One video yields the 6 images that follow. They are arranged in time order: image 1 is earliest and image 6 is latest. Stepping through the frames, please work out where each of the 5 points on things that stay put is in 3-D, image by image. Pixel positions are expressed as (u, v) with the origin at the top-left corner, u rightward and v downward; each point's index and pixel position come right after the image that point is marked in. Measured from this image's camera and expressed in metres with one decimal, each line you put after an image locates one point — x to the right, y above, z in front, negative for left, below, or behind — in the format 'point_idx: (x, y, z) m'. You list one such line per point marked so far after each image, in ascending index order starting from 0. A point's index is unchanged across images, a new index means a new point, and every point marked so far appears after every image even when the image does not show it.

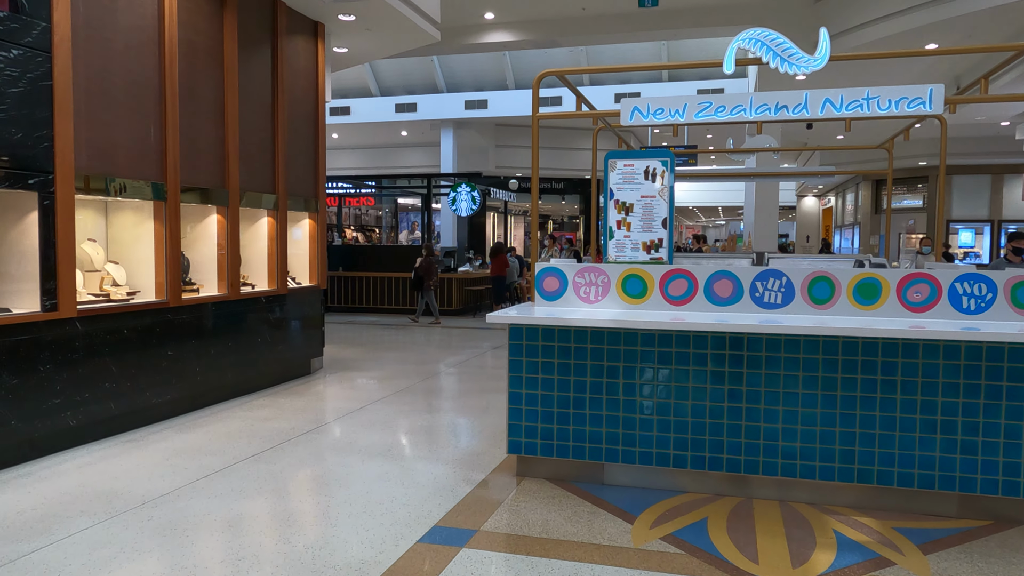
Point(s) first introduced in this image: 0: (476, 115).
0: (-0.8, +3.9, +16.9) m
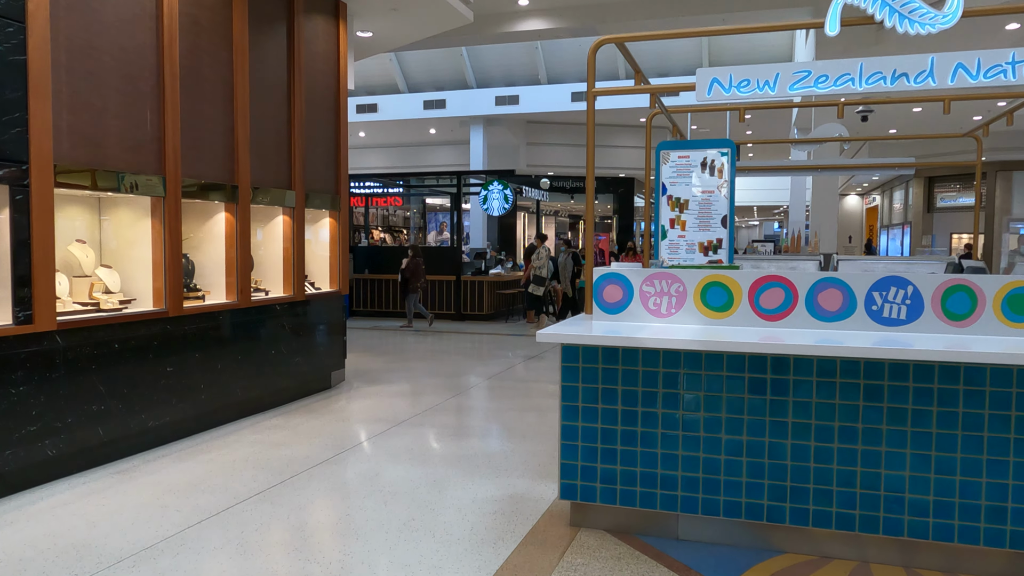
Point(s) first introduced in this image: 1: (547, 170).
0: (-0.1, +3.8, +16.2) m
1: (+0.8, +2.9, +18.6) m
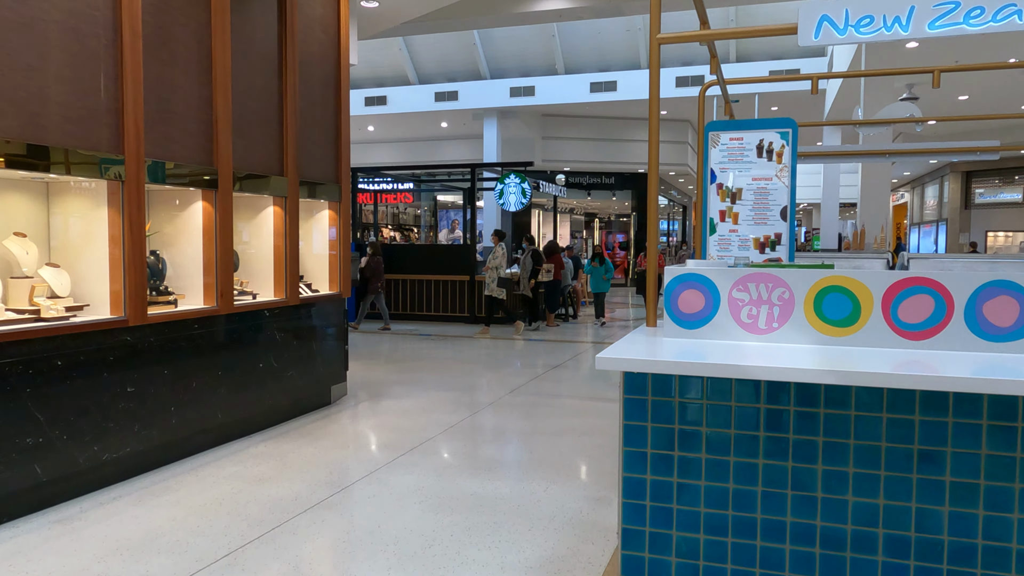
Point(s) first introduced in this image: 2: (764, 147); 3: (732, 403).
0: (+0.2, +3.8, +15.5) m
1: (+1.2, +2.9, +17.9) m
2: (+1.6, +0.9, +4.9) m
3: (+0.6, -0.3, +2.1) m
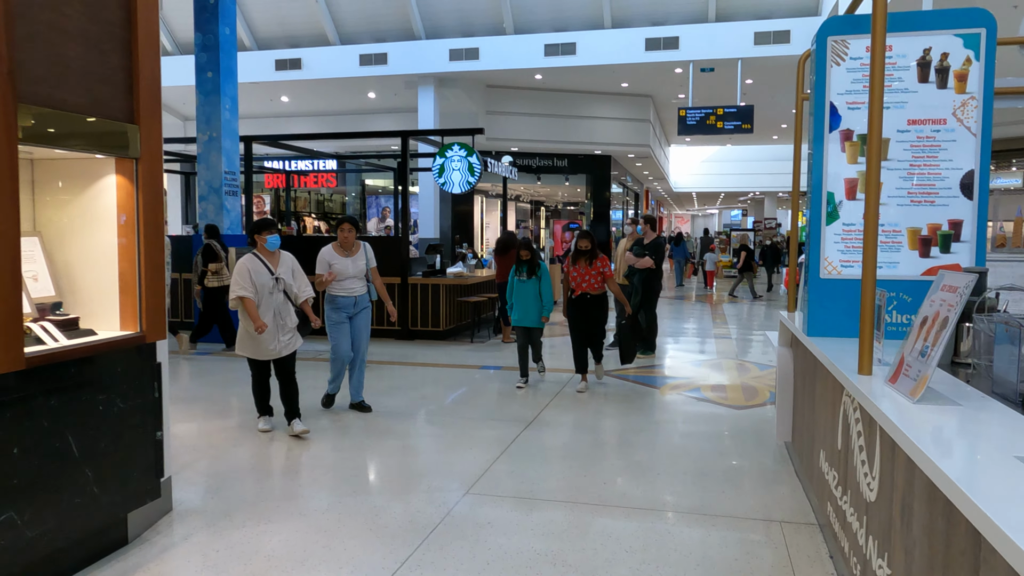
0: (-0.8, +3.8, +13.1) m
1: (0.0, +3.0, +15.5) m
2: (+1.5, +0.8, +2.7) m
3: (+0.7, -0.5, -0.2) m
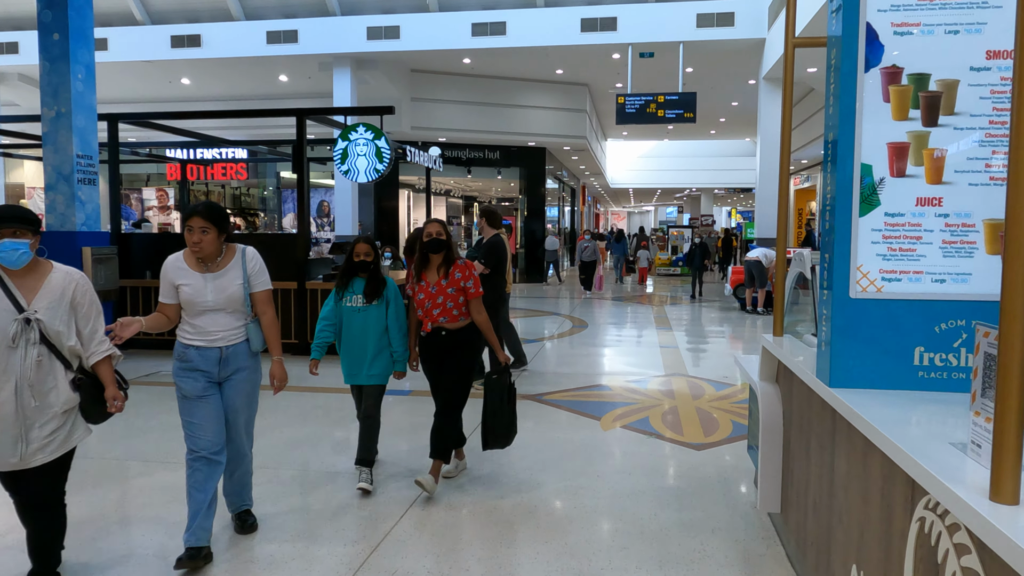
0: (-2.0, +3.8, +11.9) m
1: (-1.4, +2.9, +14.4) m
2: (+1.1, +0.7, +1.7) m
3: (+0.6, -0.5, -1.2) m
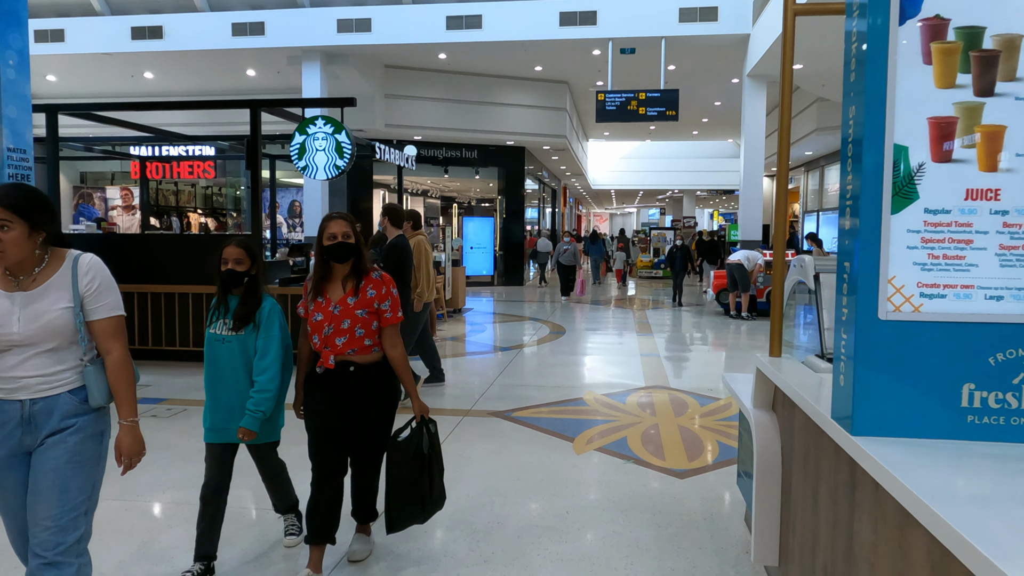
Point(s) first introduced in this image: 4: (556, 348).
0: (-2.4, +3.7, +11.4) m
1: (-1.8, +2.9, +13.9) m
2: (+1.0, +0.7, +1.3) m
3: (+0.6, -0.6, -1.6) m
4: (+0.5, -0.6, +7.9) m
